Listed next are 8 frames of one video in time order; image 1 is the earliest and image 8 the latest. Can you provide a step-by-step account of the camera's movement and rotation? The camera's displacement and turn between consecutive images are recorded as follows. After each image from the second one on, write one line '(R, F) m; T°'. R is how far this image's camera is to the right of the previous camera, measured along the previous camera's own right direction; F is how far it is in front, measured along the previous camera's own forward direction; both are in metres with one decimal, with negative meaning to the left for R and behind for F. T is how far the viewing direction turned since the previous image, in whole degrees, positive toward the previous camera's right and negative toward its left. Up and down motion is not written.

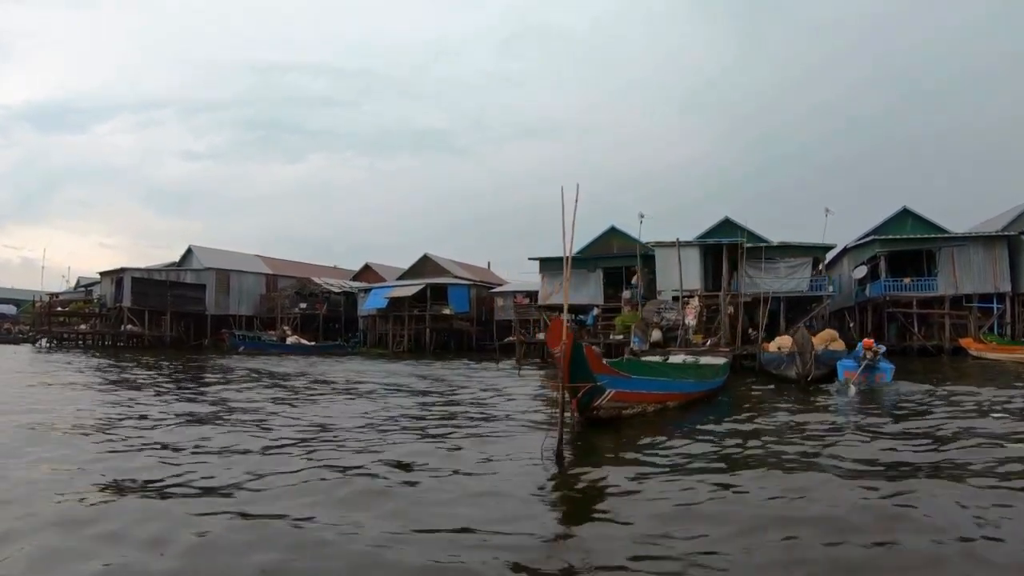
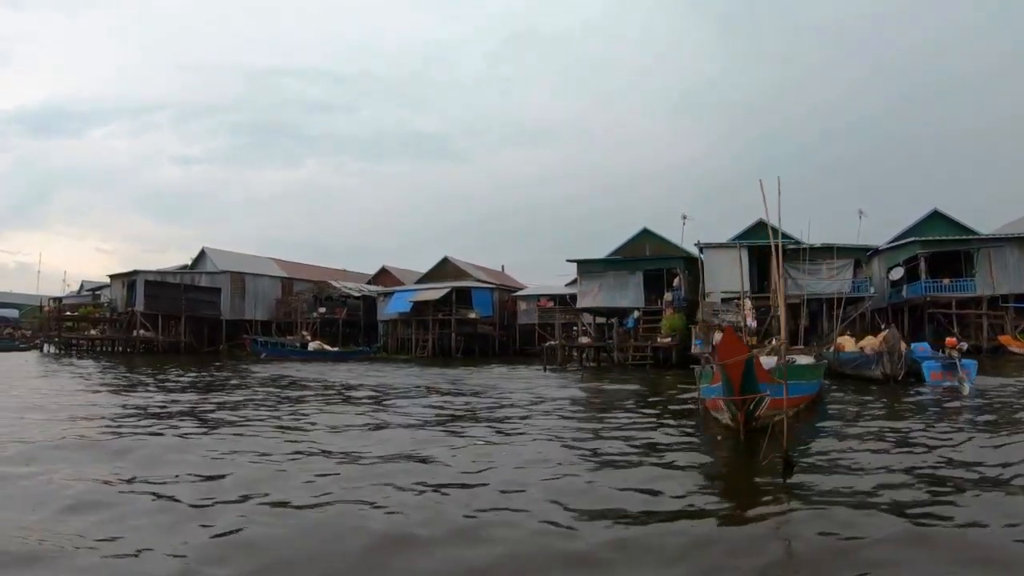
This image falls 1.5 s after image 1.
(-1.6, +0.6) m; +1°
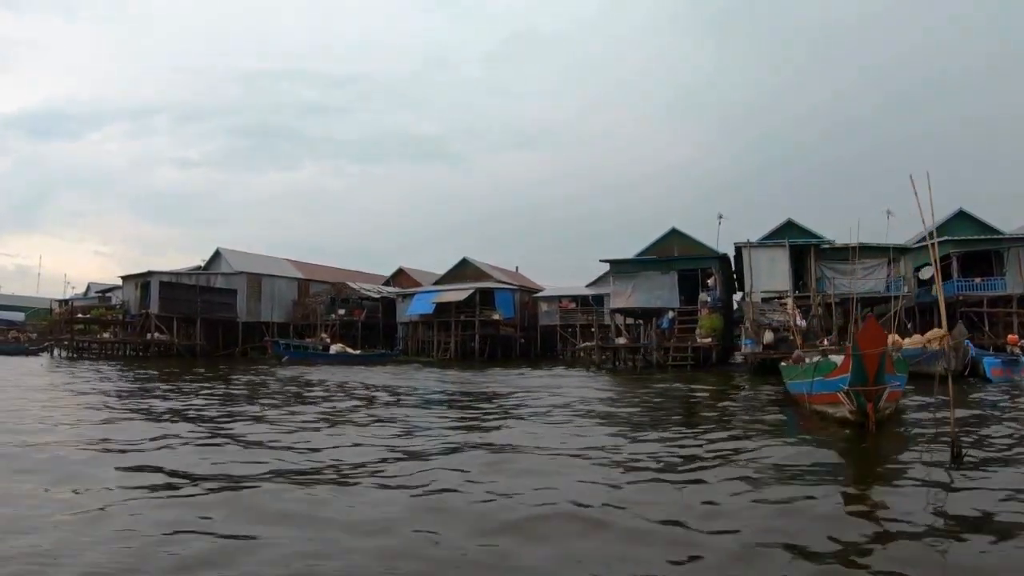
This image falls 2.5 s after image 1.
(-1.3, +0.3) m; +1°
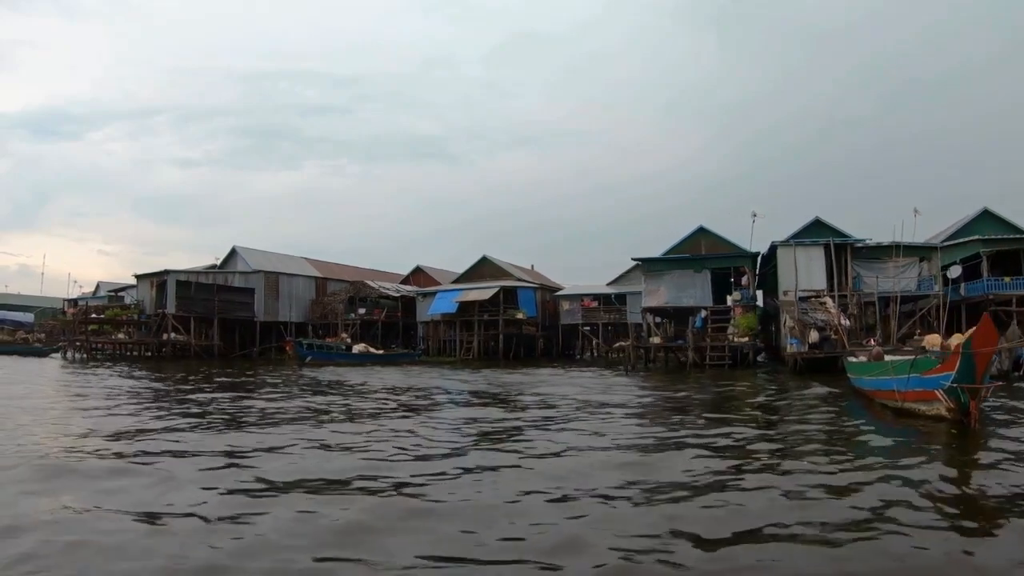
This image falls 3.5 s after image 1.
(-1.2, +0.2) m; 0°
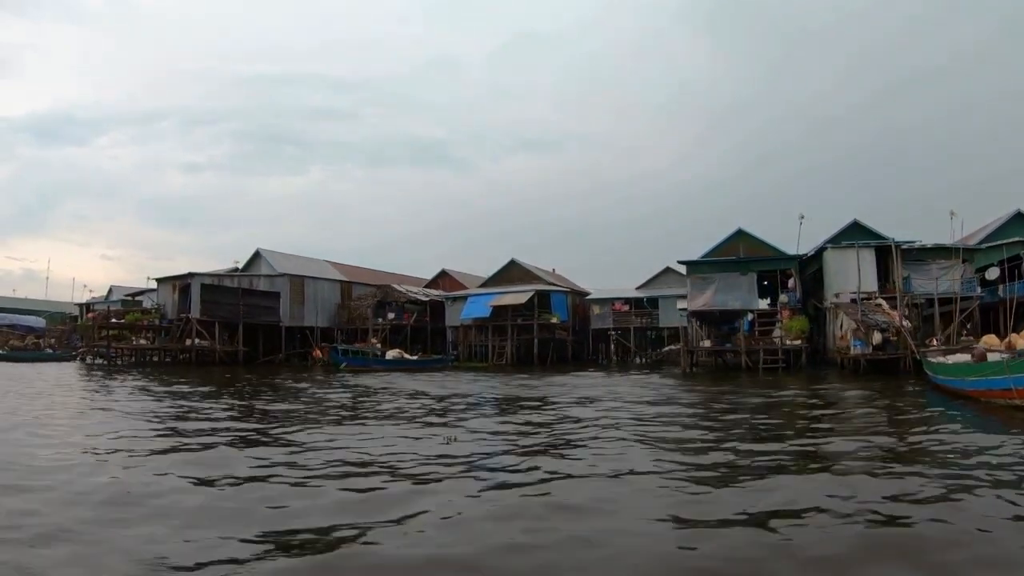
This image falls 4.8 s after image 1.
(-1.7, +0.3) m; +1°
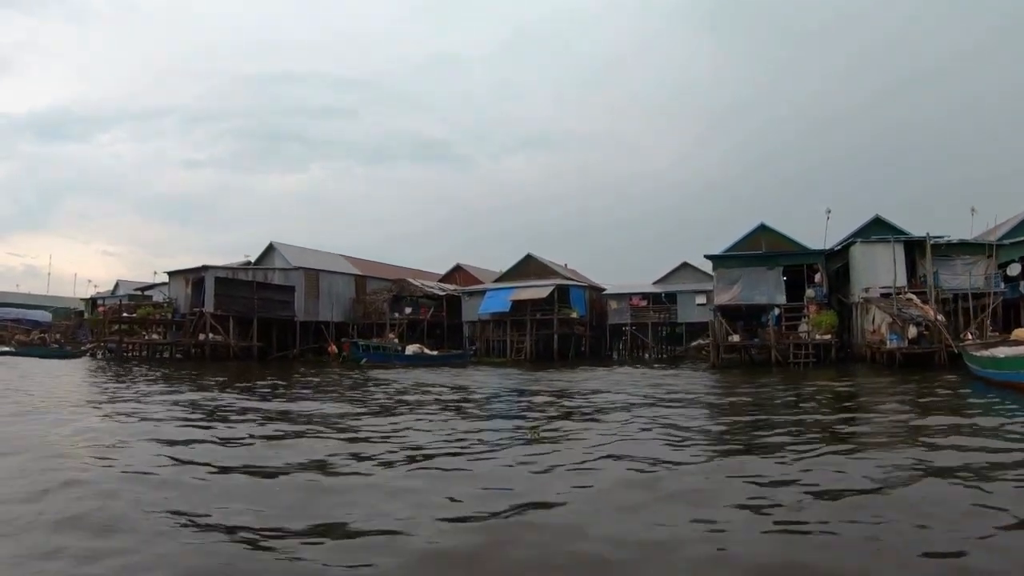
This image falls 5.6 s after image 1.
(-1.0, +0.1) m; +1°
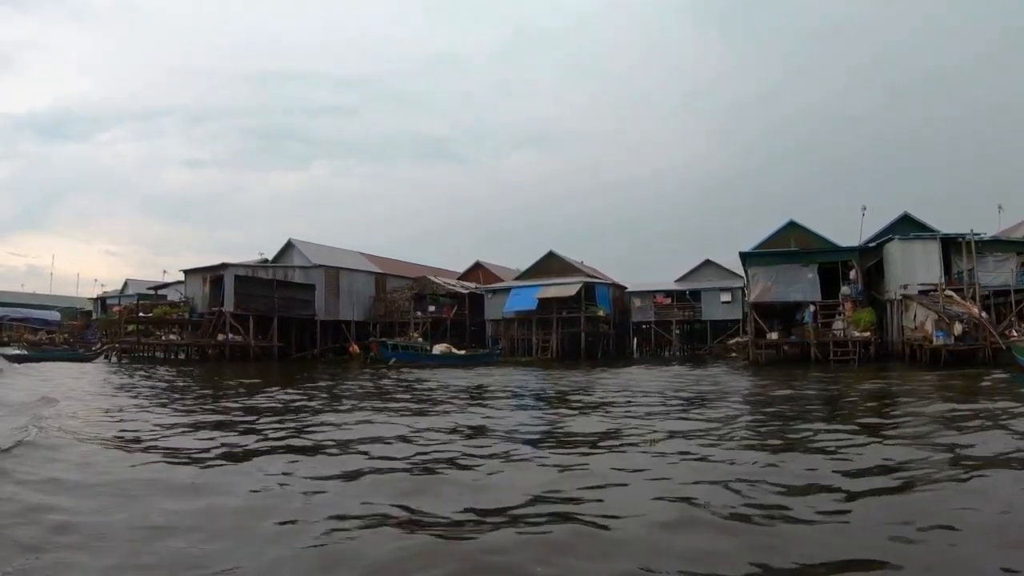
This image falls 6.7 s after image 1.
(-1.3, +0.2) m; +1°
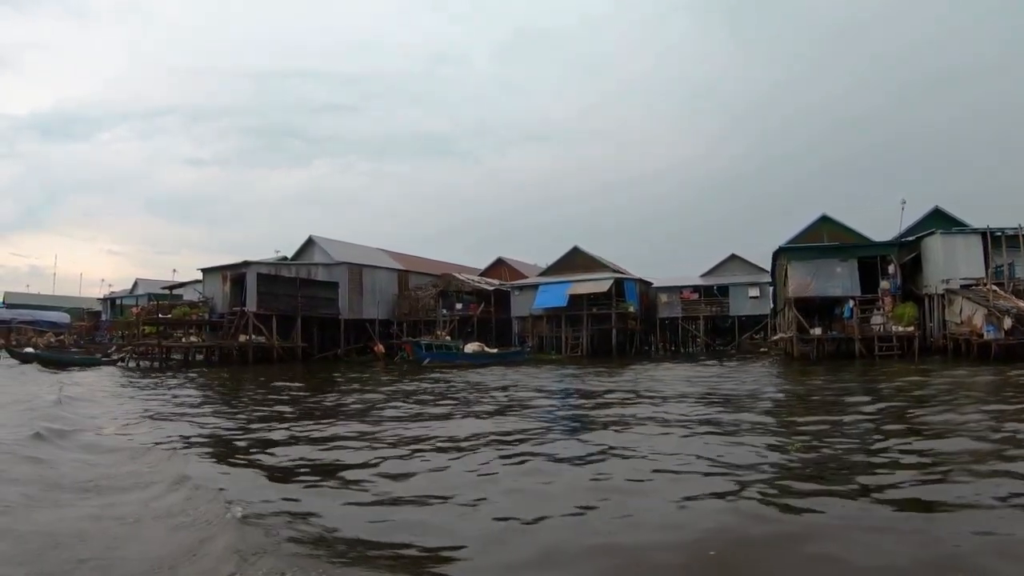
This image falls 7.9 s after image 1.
(-1.5, +0.2) m; +1°
